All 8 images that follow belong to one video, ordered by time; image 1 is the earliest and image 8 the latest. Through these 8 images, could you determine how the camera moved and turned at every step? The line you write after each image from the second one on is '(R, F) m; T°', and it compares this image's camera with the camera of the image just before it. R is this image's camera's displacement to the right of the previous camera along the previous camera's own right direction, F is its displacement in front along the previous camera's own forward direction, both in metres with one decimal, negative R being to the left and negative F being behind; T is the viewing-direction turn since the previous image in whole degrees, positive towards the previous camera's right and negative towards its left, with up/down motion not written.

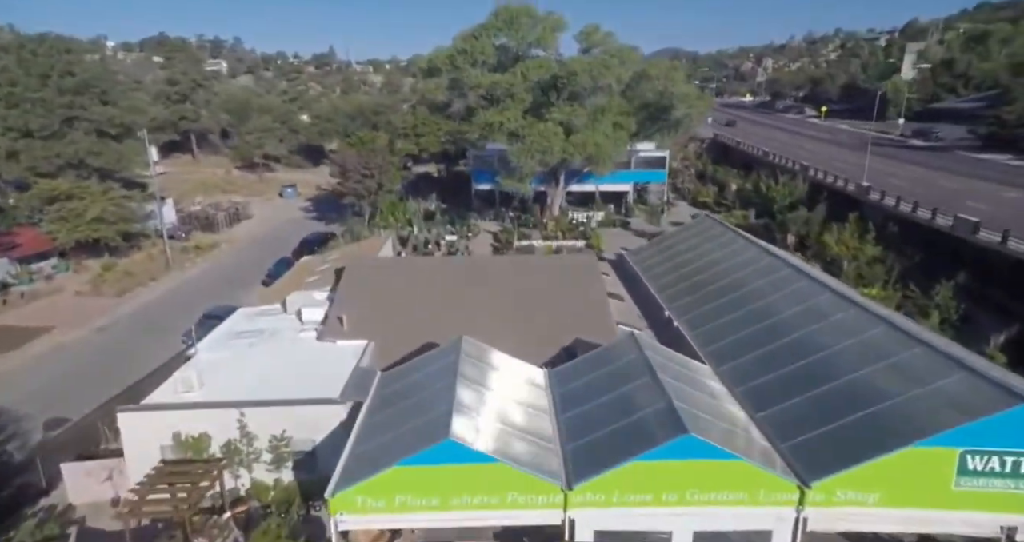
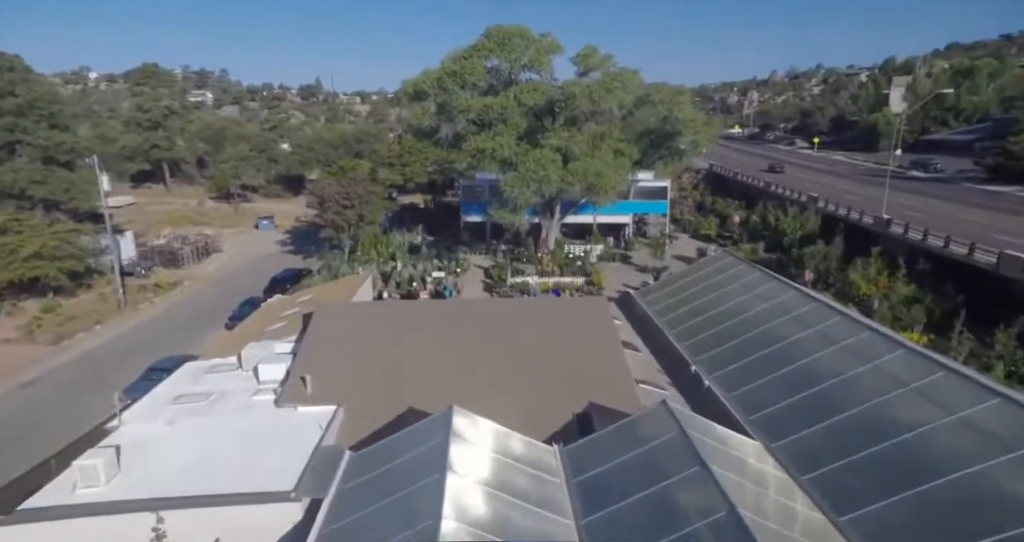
(-0.3, +2.7) m; +1°
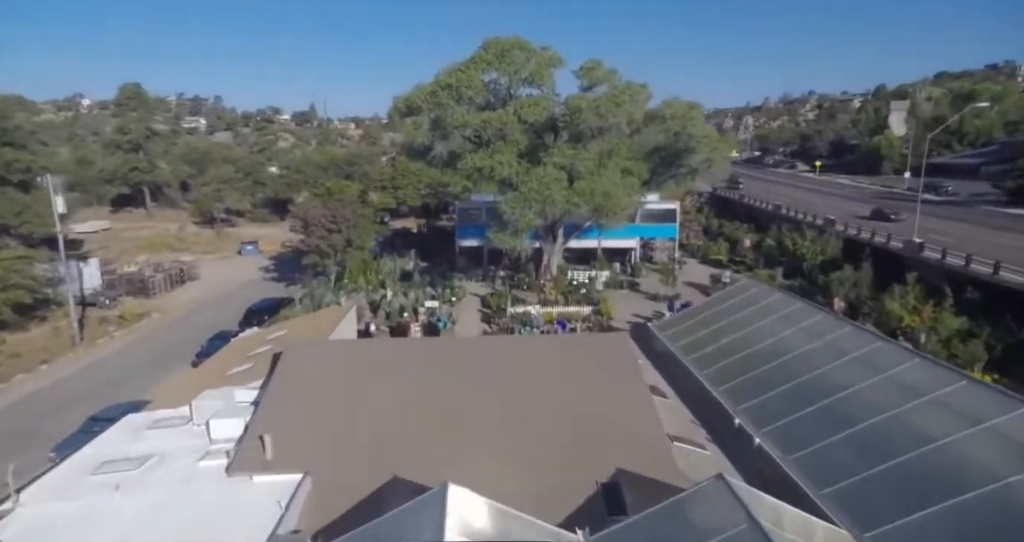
(-0.2, +2.5) m; 0°
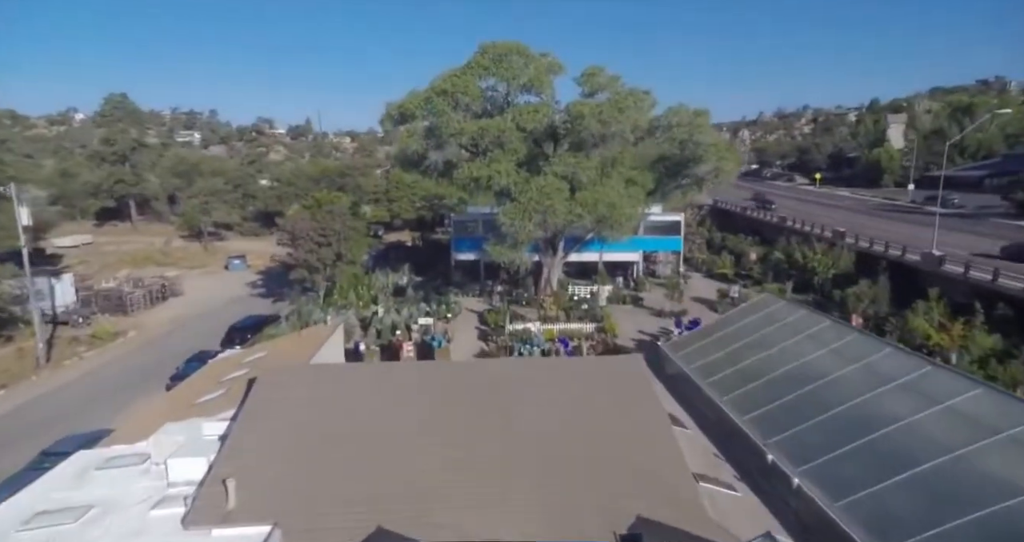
(-0.1, +1.4) m; 0°
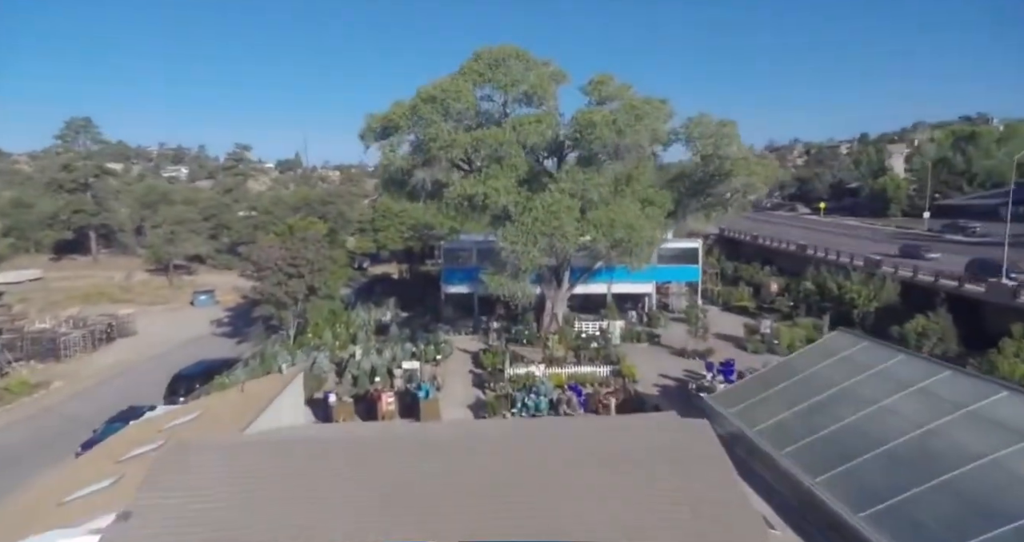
(-0.3, +3.8) m; +1°
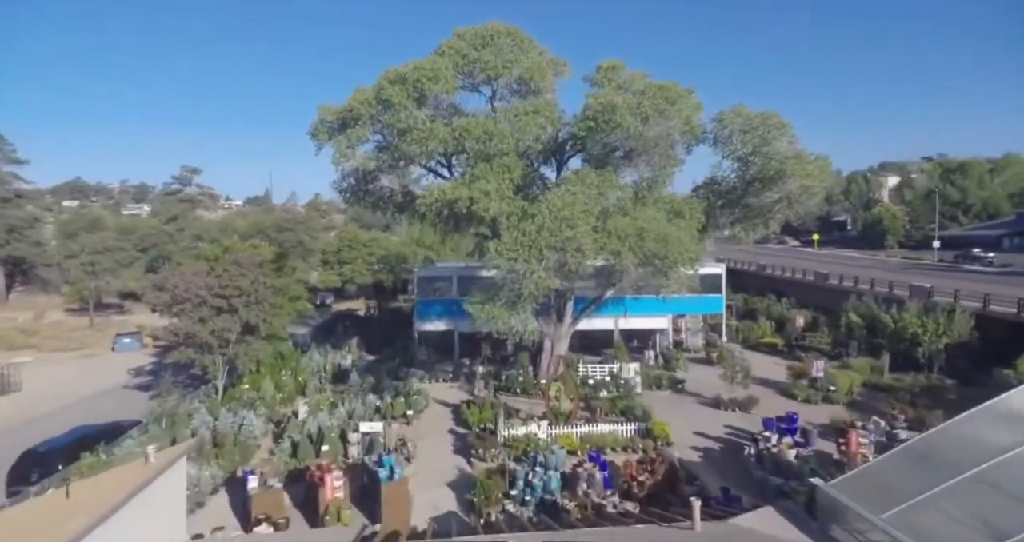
(-0.5, +5.2) m; +2°
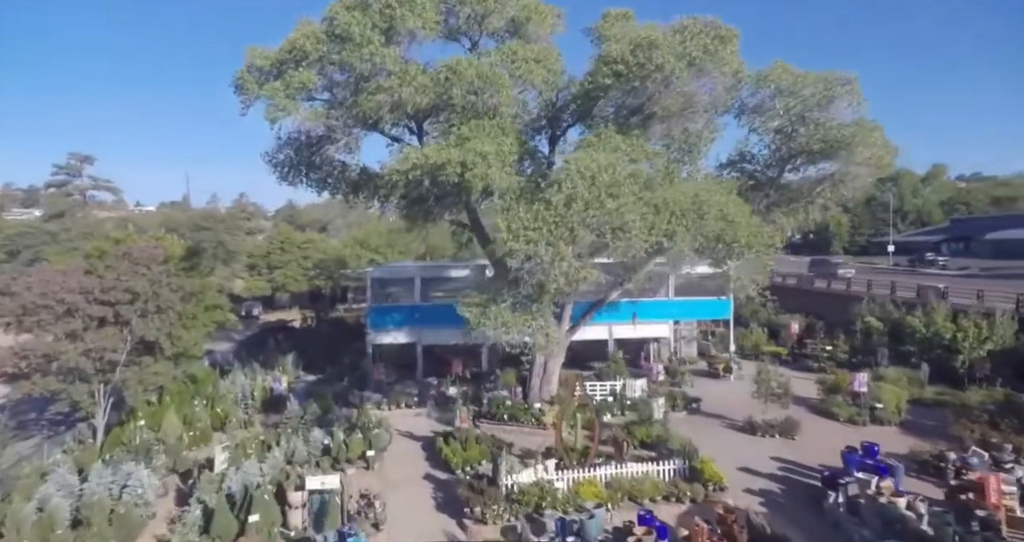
(-1.4, +4.4) m; +6°
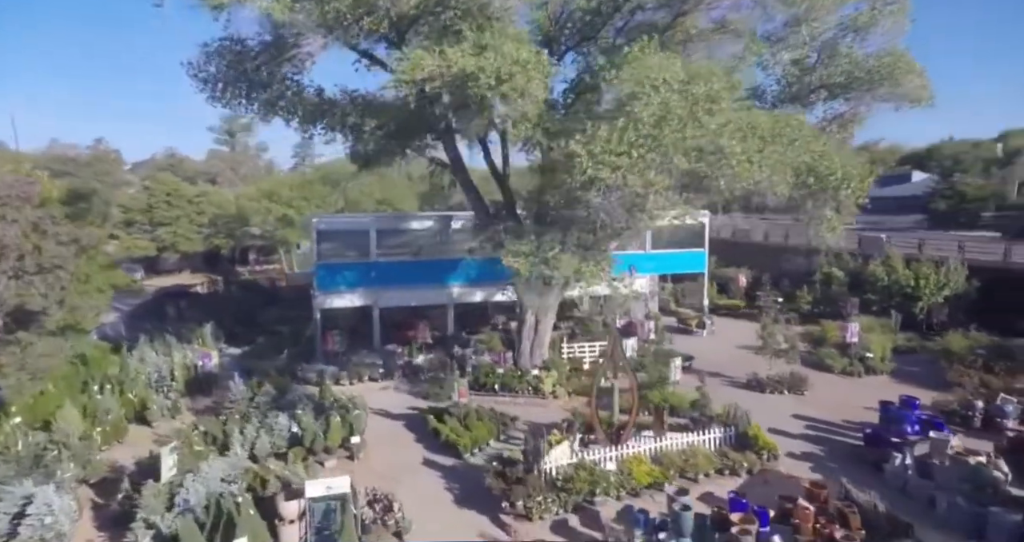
(-2.4, +2.6) m; +10°
